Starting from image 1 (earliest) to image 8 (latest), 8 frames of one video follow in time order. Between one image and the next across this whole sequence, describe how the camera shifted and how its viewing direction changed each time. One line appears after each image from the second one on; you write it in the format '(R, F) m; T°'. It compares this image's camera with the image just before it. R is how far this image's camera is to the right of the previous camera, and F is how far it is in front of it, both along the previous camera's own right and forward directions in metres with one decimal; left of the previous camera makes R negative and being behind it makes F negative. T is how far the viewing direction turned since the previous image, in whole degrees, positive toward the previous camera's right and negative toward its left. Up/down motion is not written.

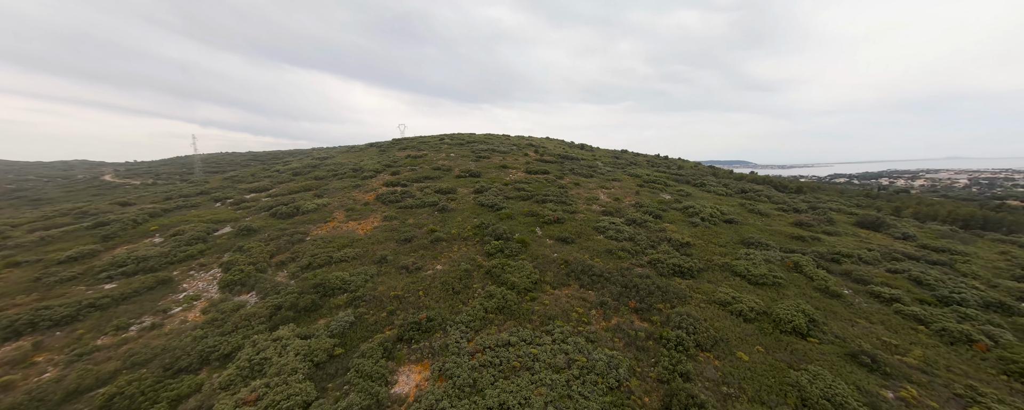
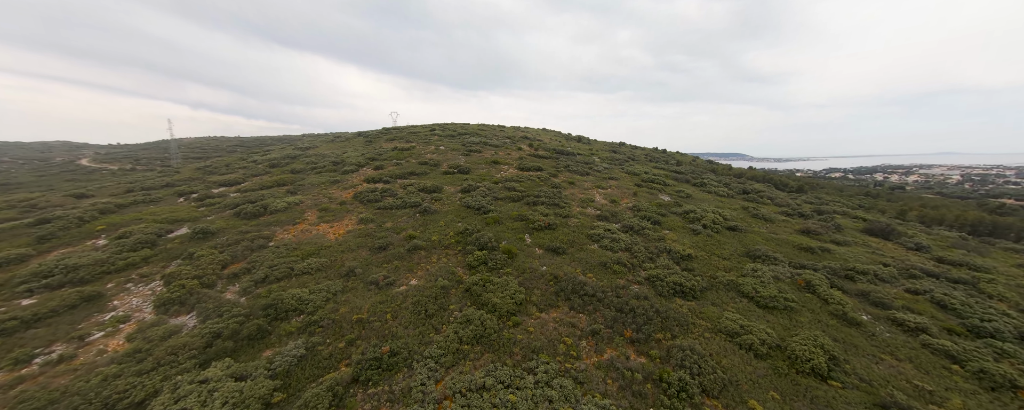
(+0.7, +2.1) m; +1°
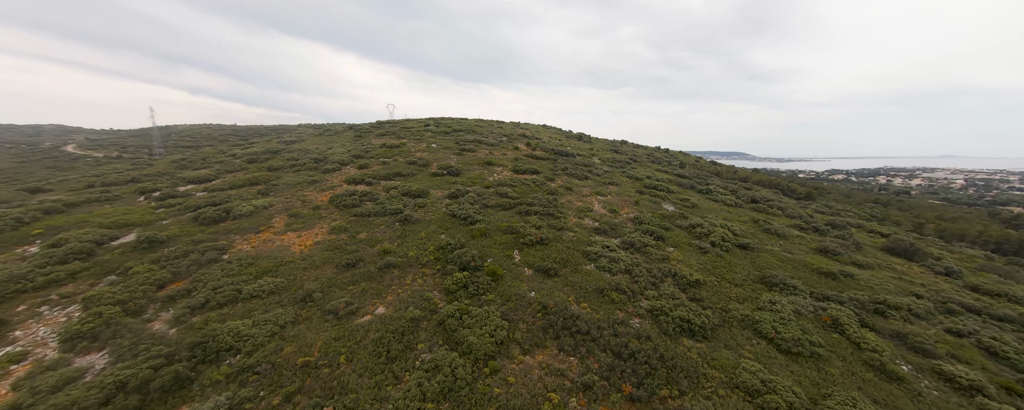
(+0.7, +2.3) m; 0°
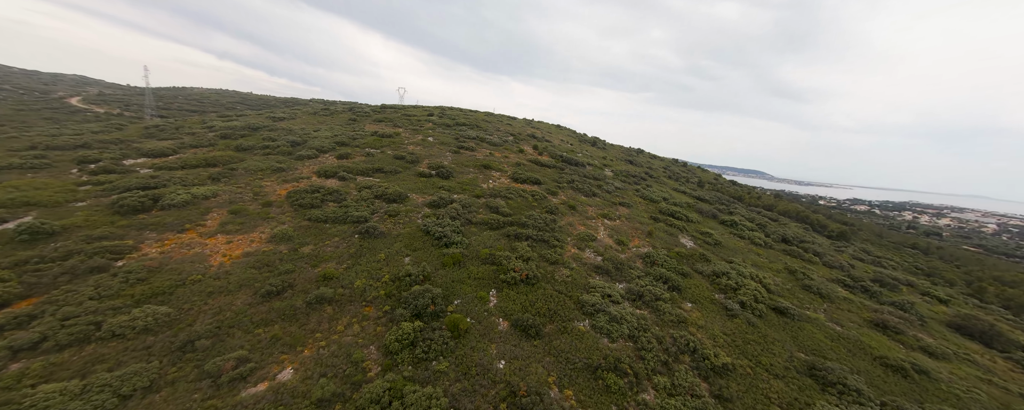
(+1.2, +4.2) m; -1°
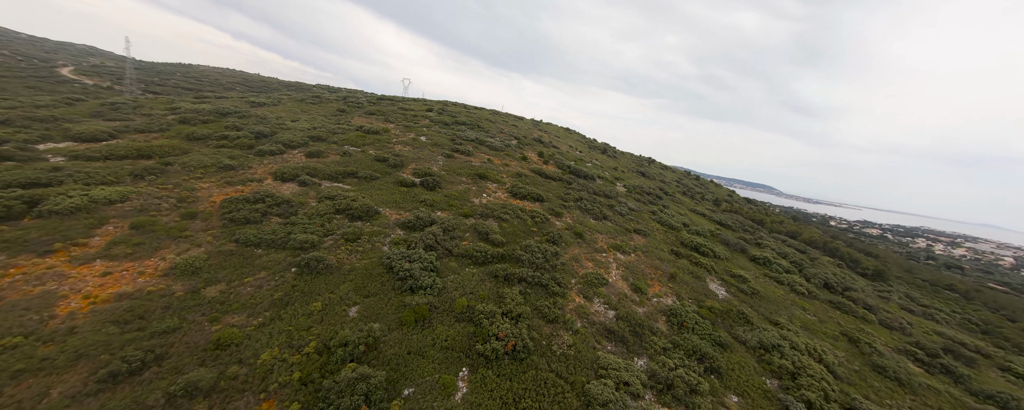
(+0.5, +4.6) m; -1°
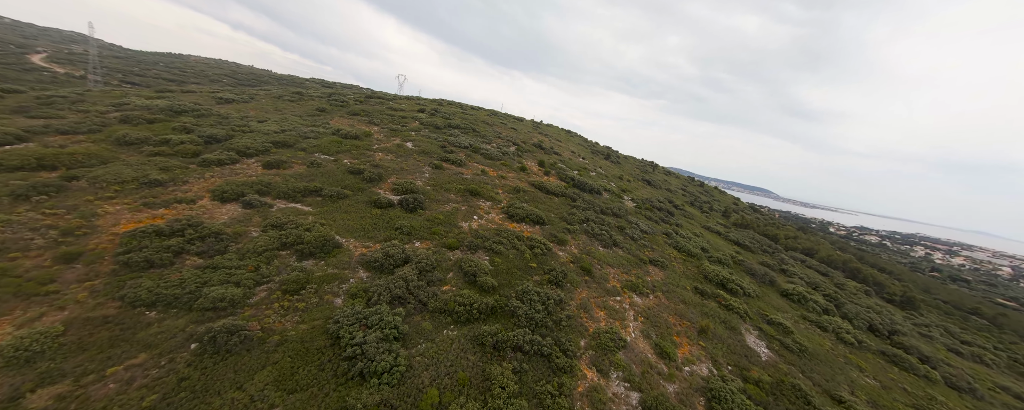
(+0.2, +3.9) m; 0°
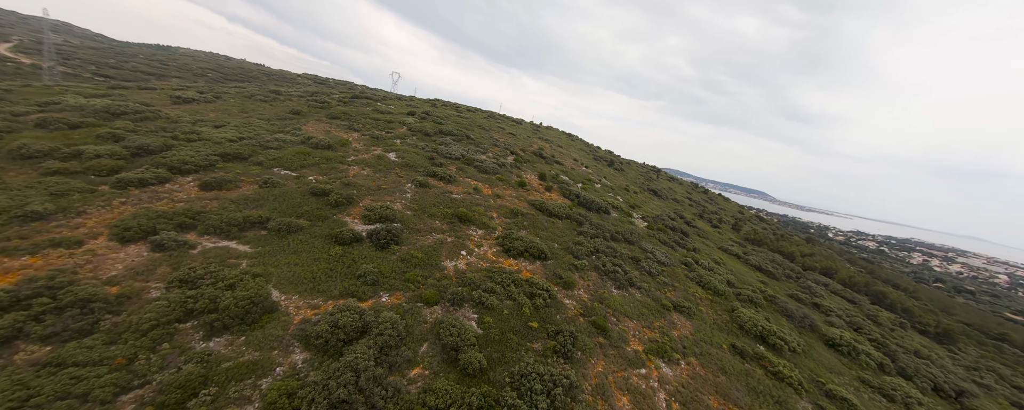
(+0.1, +4.0) m; 0°
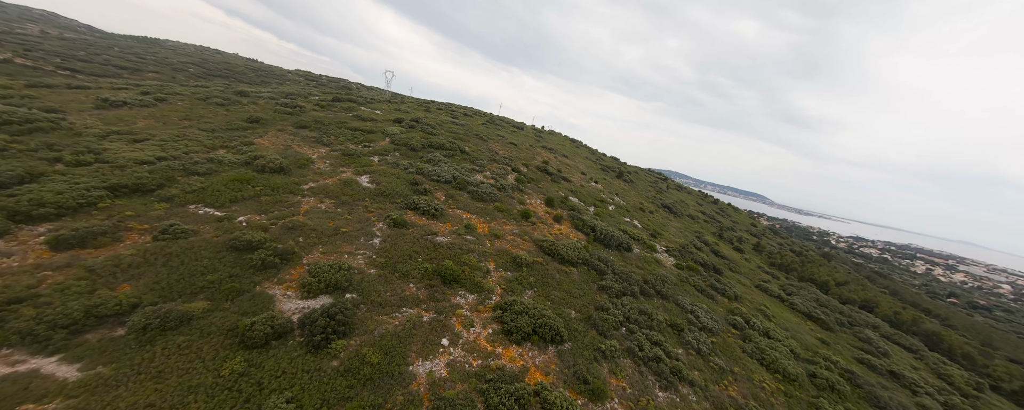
(-0.3, +5.7) m; 0°
